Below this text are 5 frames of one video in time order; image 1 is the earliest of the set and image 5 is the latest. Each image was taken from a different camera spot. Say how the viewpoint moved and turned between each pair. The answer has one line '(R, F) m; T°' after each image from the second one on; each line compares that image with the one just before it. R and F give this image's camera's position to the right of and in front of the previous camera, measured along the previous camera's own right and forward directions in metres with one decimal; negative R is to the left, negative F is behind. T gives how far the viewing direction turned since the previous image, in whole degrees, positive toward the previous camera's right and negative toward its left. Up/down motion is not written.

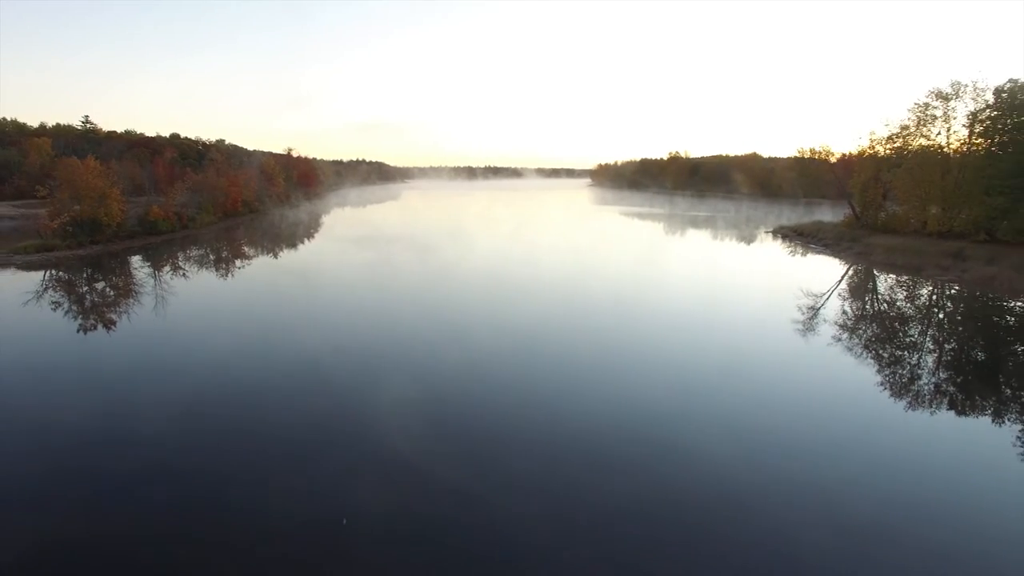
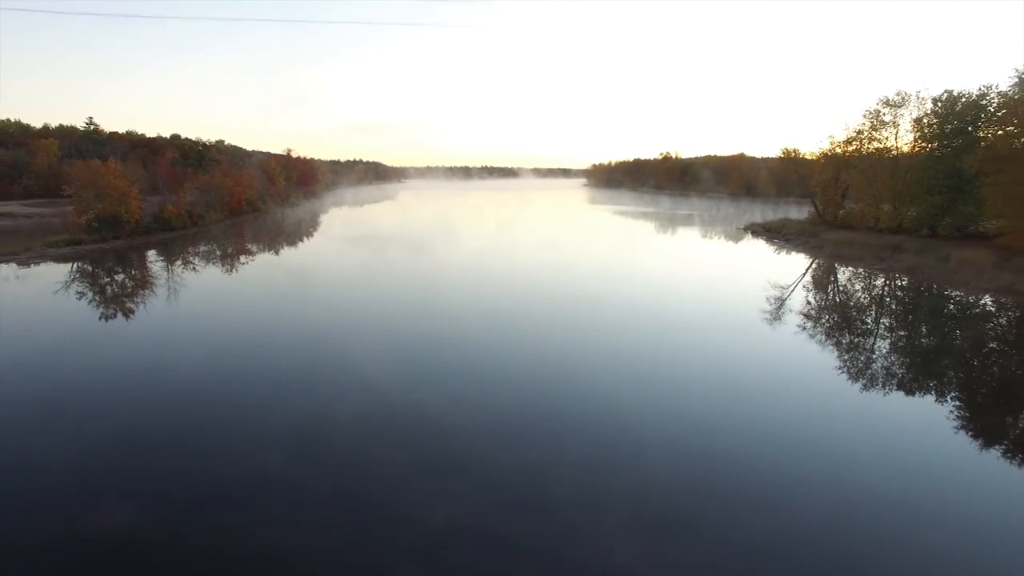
(+0.2, -1.1) m; 0°
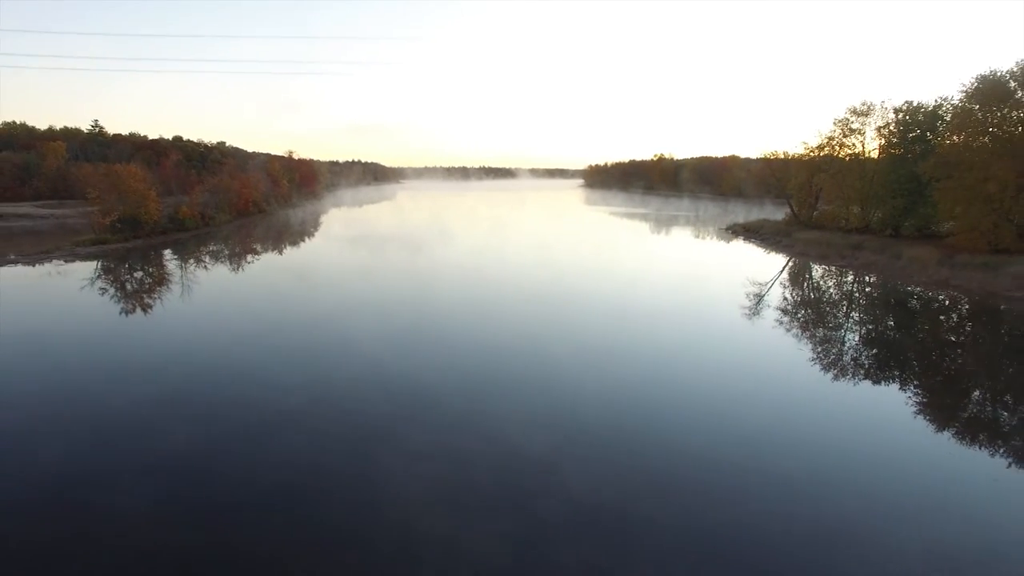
(+0.1, -0.9) m; 0°
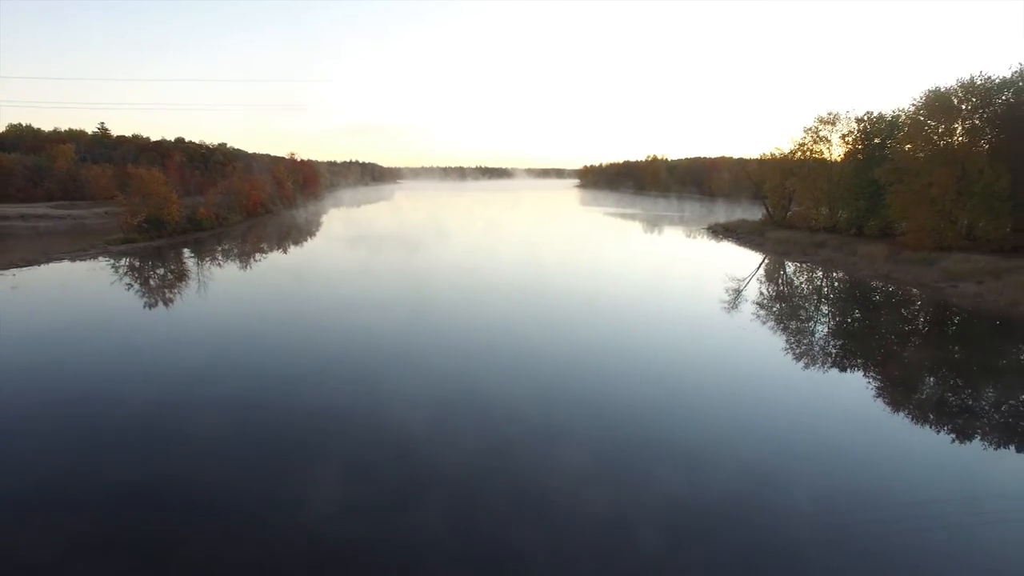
(0.0, -1.1) m; 0°
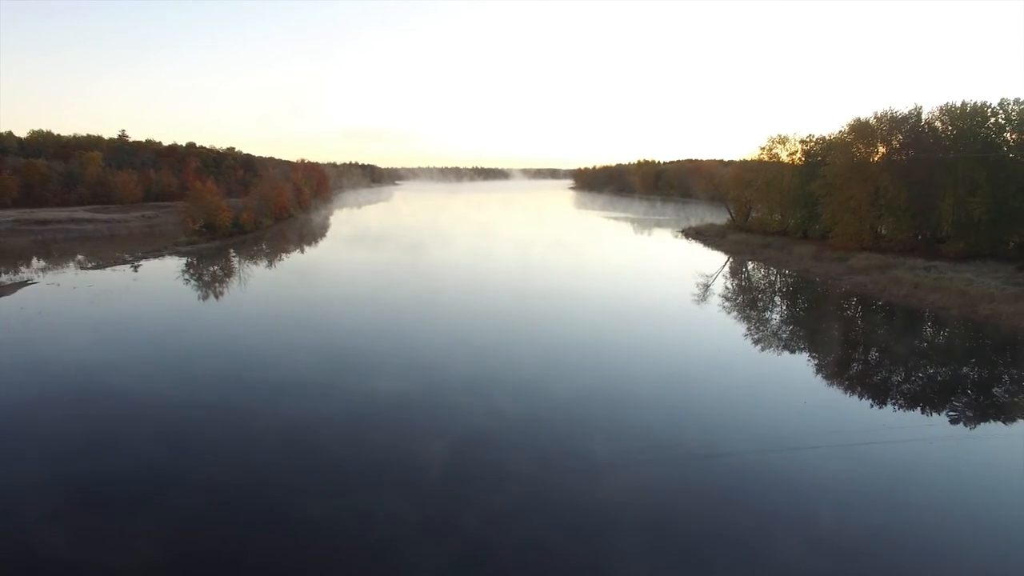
(-0.1, -2.6) m; 0°
